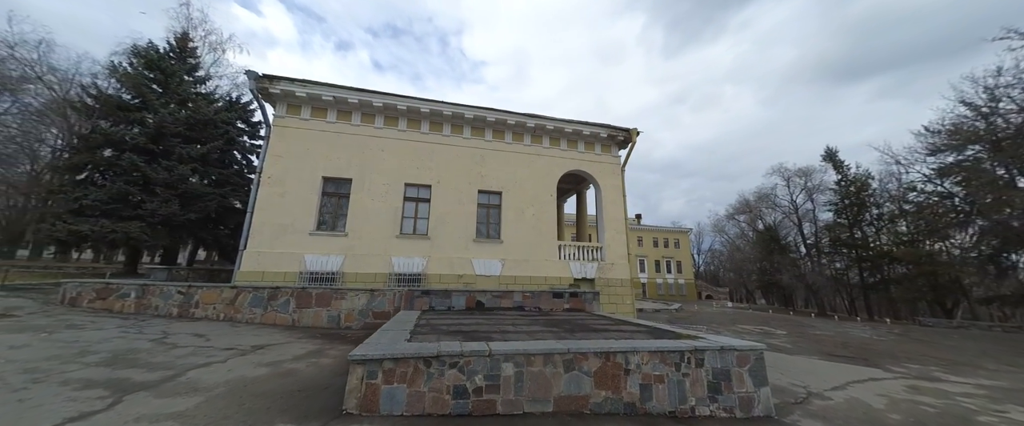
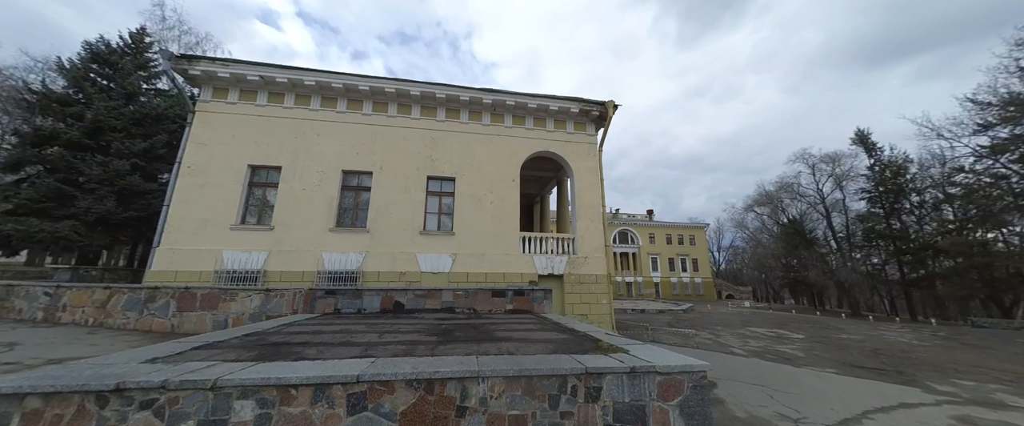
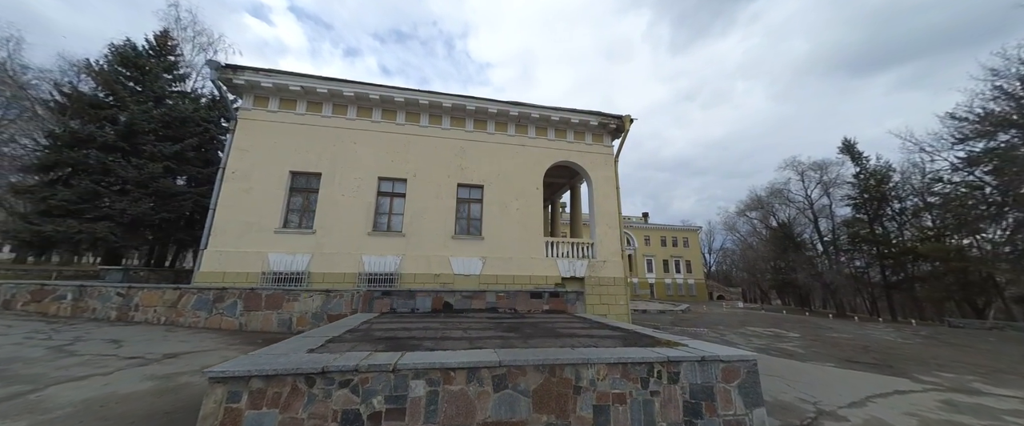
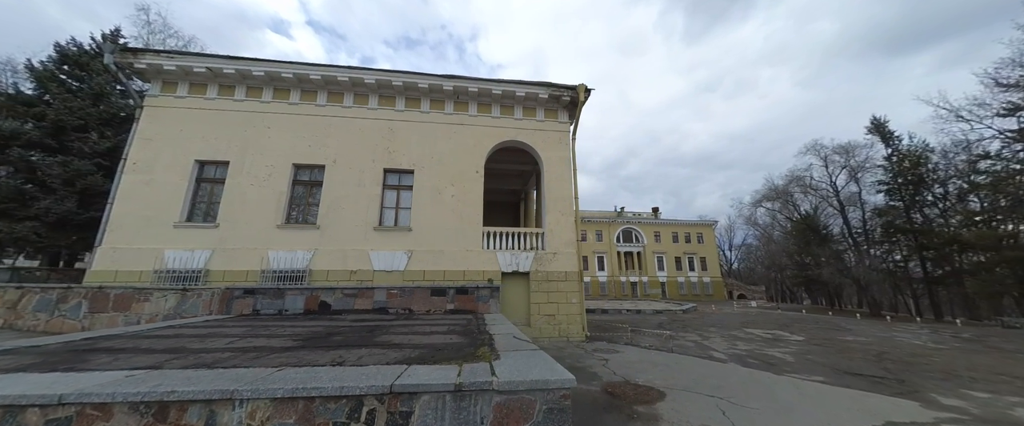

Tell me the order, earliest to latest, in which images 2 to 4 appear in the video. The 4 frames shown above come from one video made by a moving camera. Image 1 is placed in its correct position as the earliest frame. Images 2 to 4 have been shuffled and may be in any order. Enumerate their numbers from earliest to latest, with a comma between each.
3, 2, 4
